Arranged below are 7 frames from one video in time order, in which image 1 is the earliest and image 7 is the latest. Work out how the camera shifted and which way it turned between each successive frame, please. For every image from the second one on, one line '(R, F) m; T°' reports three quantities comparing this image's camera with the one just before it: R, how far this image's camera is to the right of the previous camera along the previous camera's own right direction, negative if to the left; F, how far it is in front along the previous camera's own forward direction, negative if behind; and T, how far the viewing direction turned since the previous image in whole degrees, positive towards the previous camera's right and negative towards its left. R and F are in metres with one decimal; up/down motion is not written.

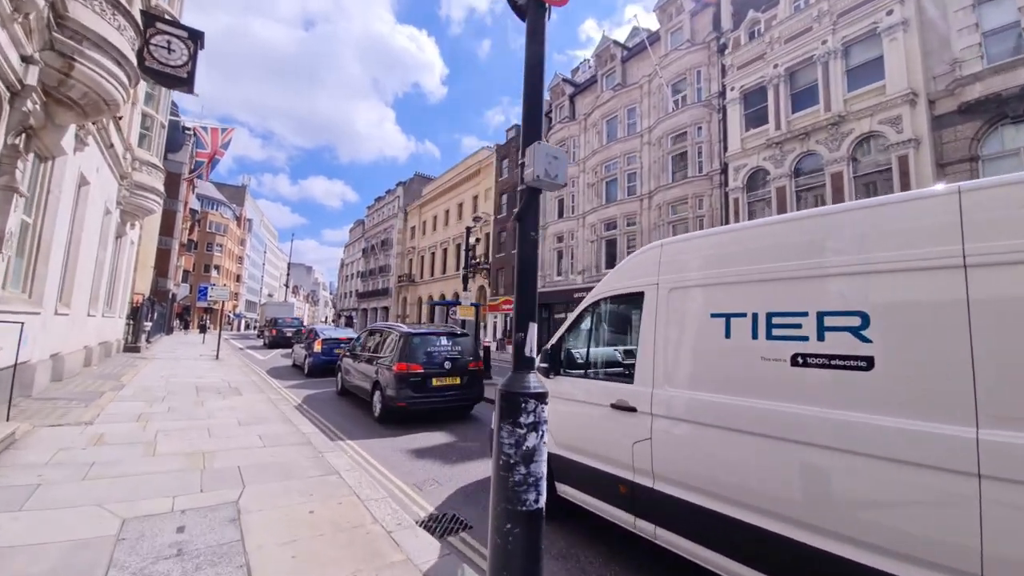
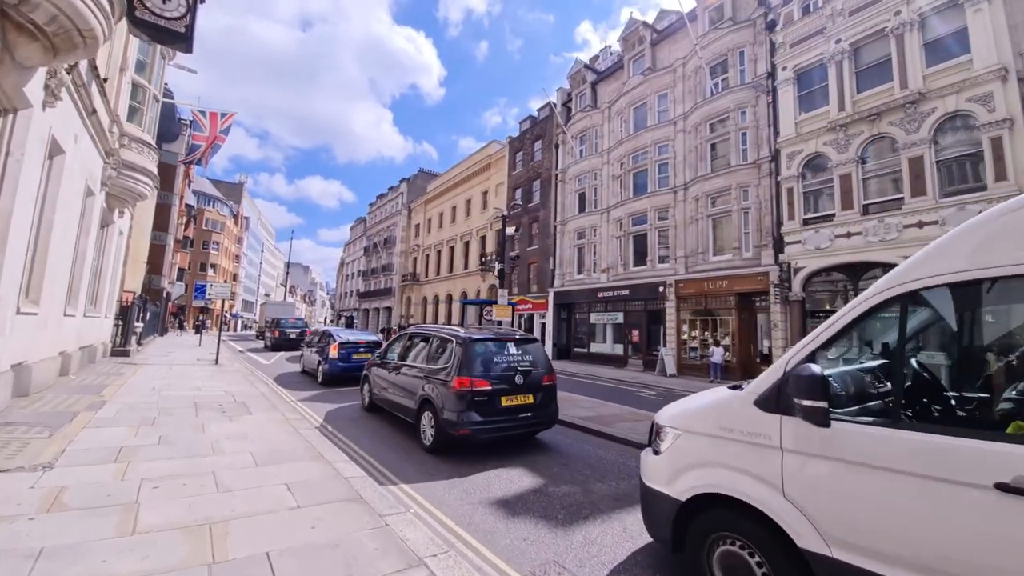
(-1.3, +1.7) m; 0°
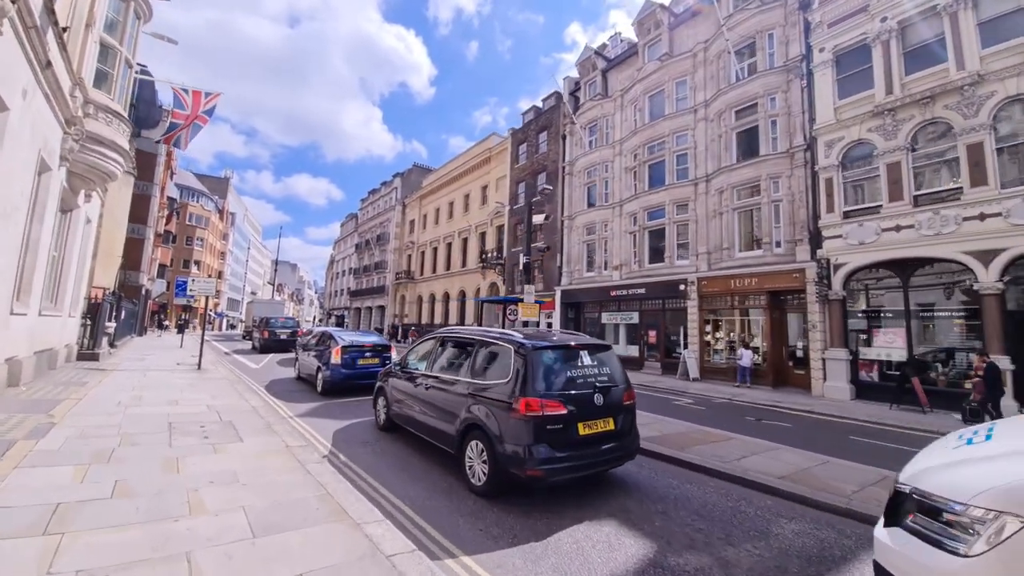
(-1.0, +1.4) m; +1°
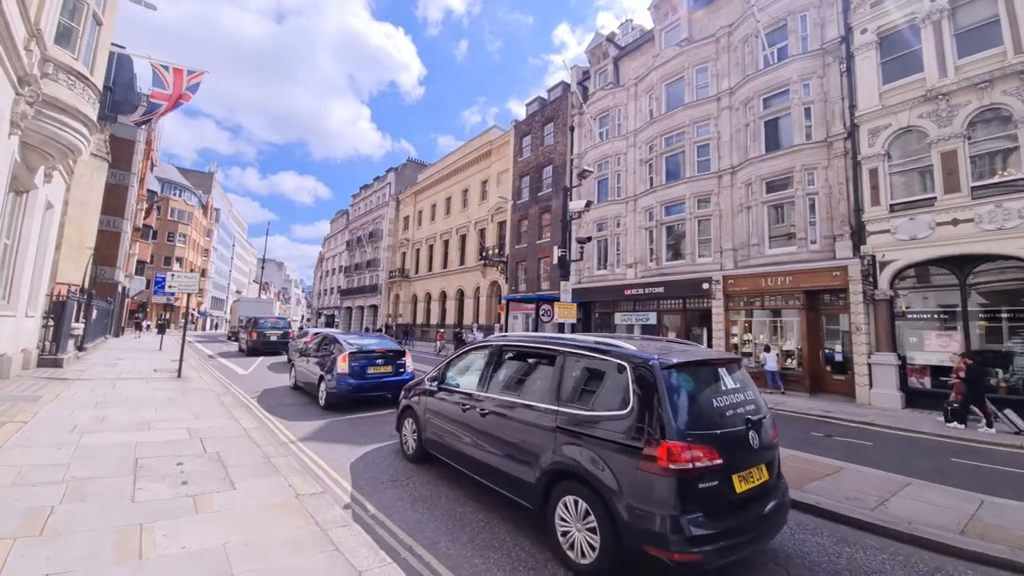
(-1.0, +1.4) m; +1°
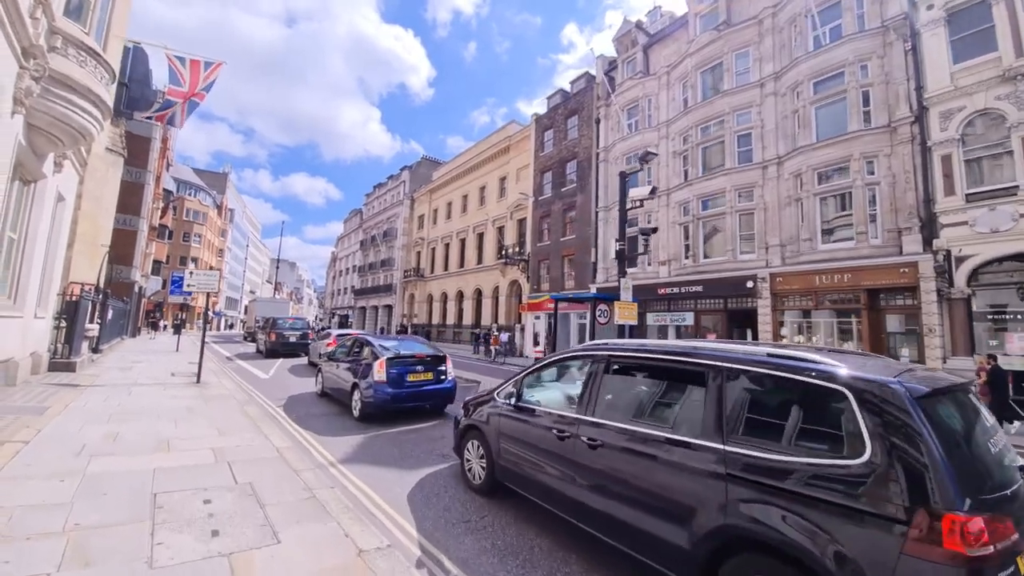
(-0.9, +1.0) m; -1°
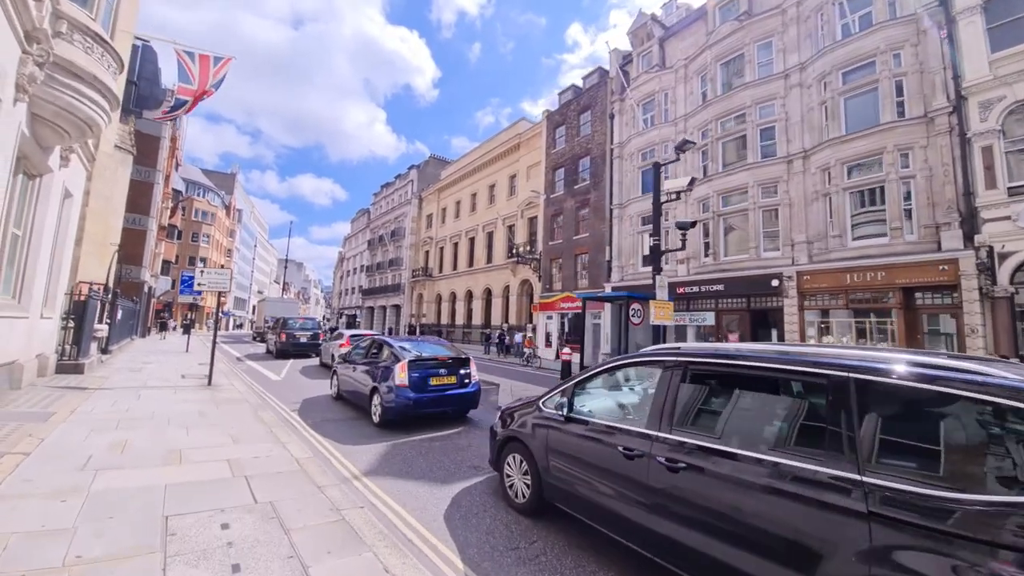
(-0.4, +0.5) m; -1°
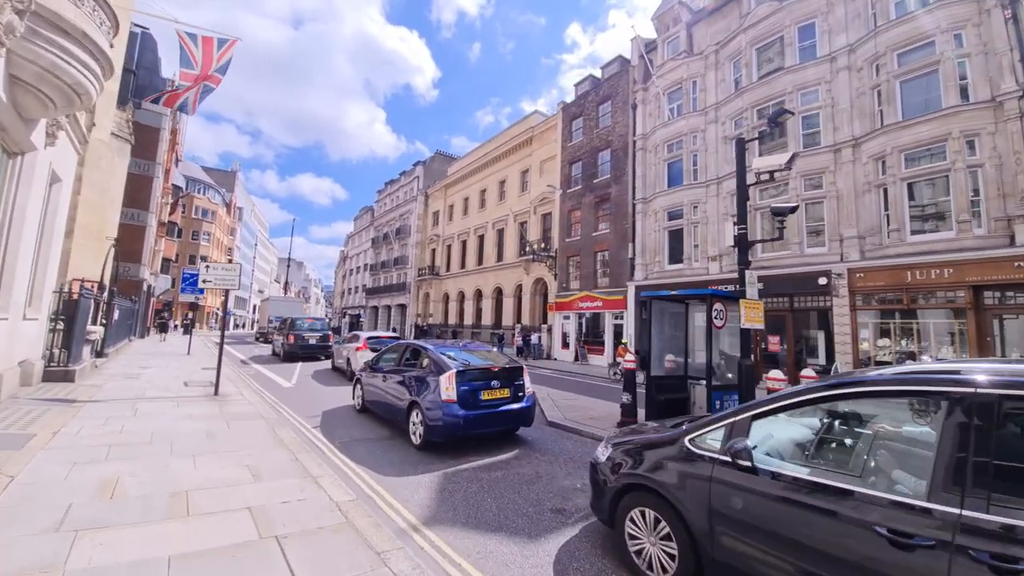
(-1.0, +1.2) m; 0°
